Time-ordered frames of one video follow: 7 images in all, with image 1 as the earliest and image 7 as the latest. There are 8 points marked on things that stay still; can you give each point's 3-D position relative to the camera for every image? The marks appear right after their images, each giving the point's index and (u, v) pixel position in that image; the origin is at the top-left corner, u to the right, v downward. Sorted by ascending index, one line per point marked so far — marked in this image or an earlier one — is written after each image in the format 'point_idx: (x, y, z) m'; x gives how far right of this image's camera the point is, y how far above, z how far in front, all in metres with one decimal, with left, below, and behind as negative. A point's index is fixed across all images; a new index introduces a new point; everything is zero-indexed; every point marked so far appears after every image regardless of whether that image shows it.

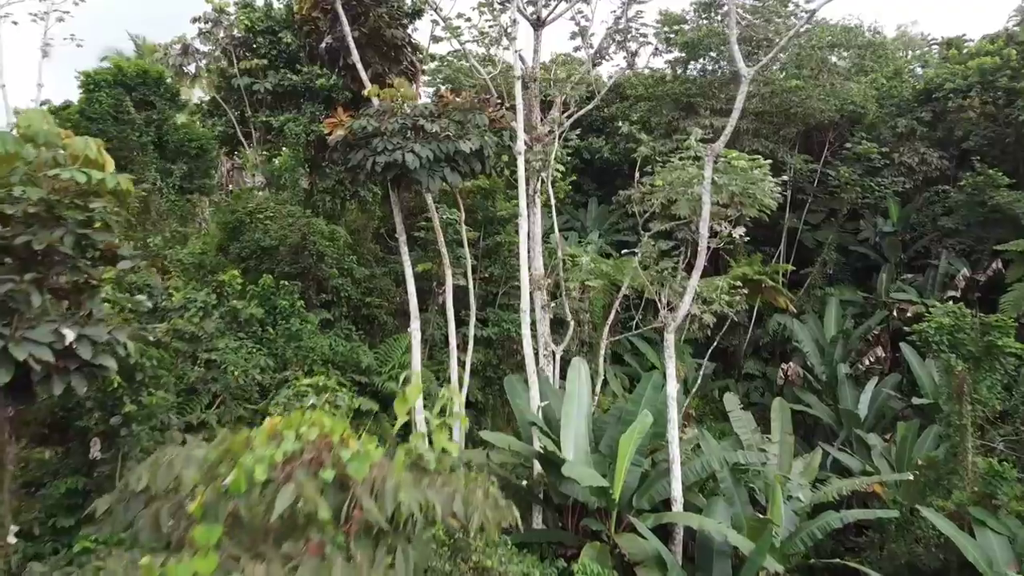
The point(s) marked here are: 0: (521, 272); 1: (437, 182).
0: (+0.1, +0.2, +4.8) m
1: (-0.6, +0.9, +4.5) m
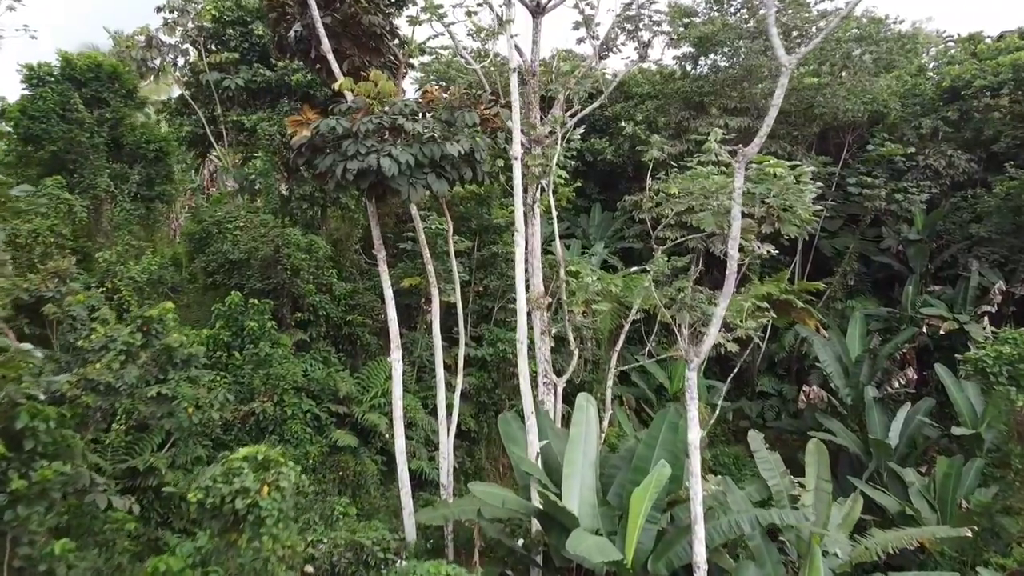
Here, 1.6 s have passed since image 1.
0: (+0.1, 0.0, +4.1) m
1: (-0.7, +0.7, +3.8) m
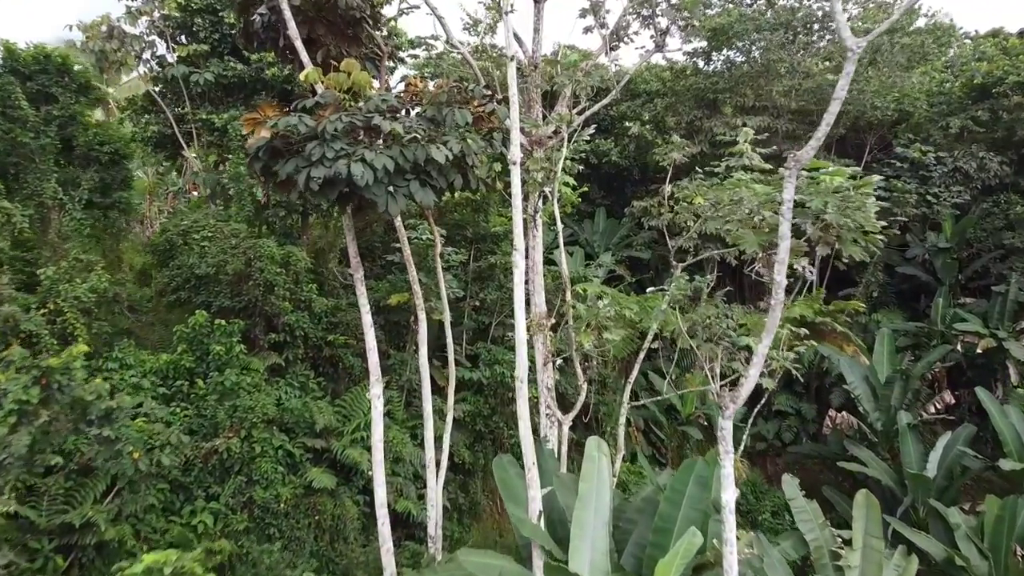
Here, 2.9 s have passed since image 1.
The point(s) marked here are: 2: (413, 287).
0: (0.0, -0.2, +3.5) m
1: (-0.7, +0.5, +3.2) m
2: (-0.8, 0.0, +4.2) m
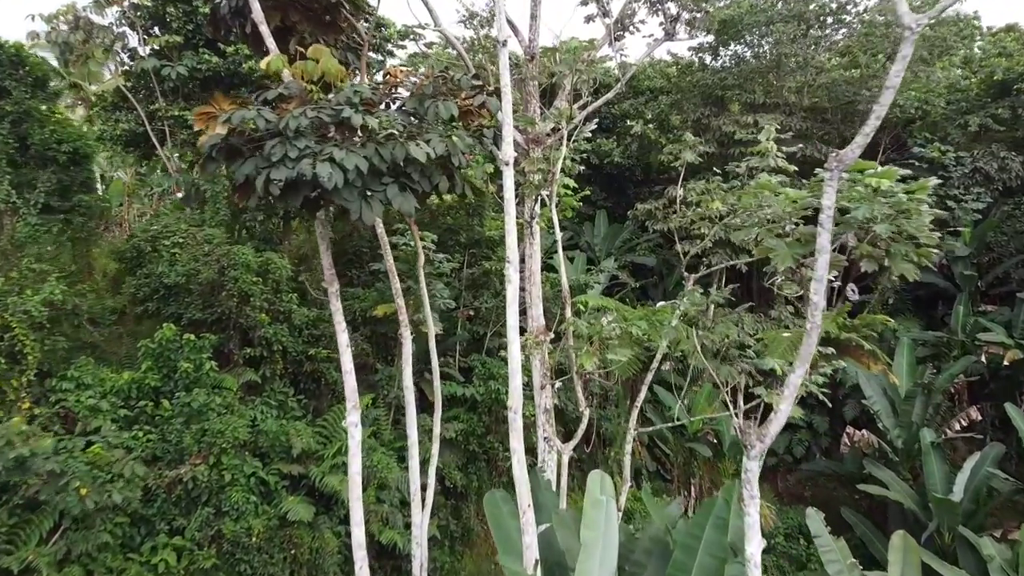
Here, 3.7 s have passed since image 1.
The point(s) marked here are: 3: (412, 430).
0: (0.0, -0.3, +3.1) m
1: (-0.7, +0.4, +2.8) m
2: (-0.8, -0.1, +3.8) m
3: (-0.7, -1.0, +3.9) m
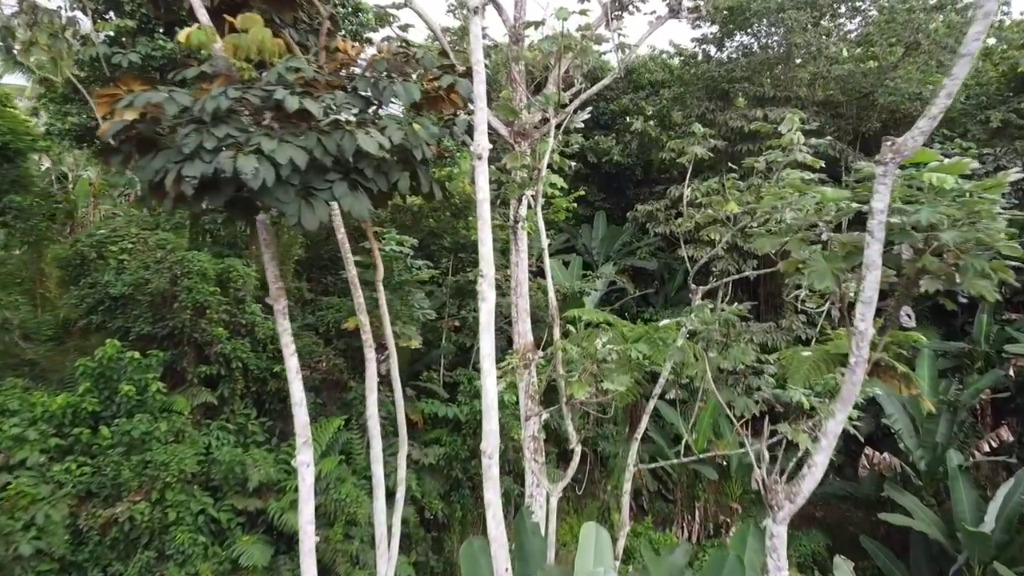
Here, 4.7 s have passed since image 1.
0: (-0.1, -0.4, +2.6) m
1: (-0.8, +0.3, +2.3) m
2: (-0.9, -0.2, +3.3) m
3: (-0.8, -1.1, +3.3) m
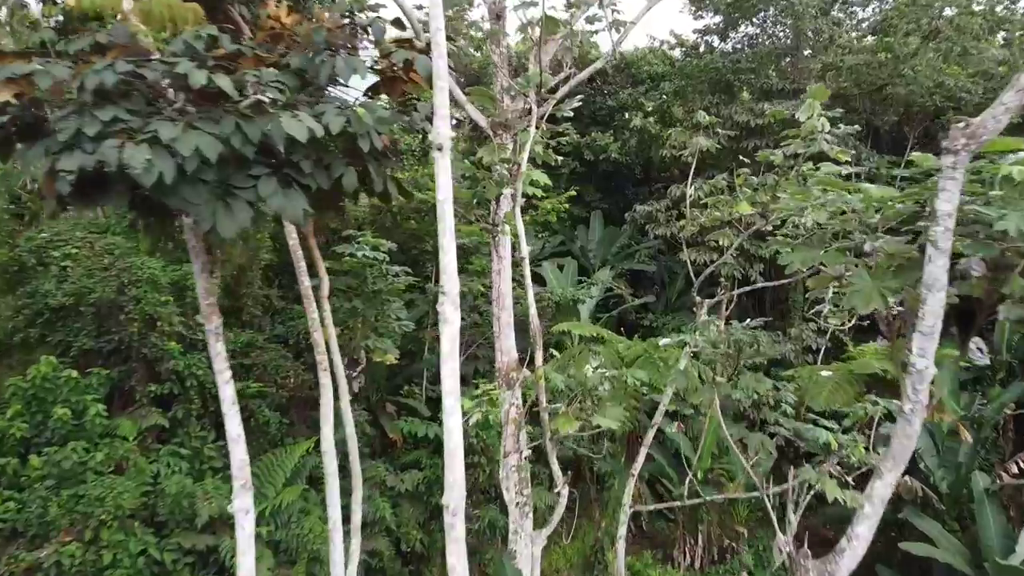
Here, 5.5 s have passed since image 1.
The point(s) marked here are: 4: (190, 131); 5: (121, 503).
0: (-0.2, -0.4, +2.1) m
1: (-0.9, +0.3, +1.9) m
2: (-1.0, -0.3, +2.8) m
3: (-1.0, -1.2, +2.9) m
4: (-1.0, +0.5, +1.7) m
5: (-2.4, -1.3, +3.4) m
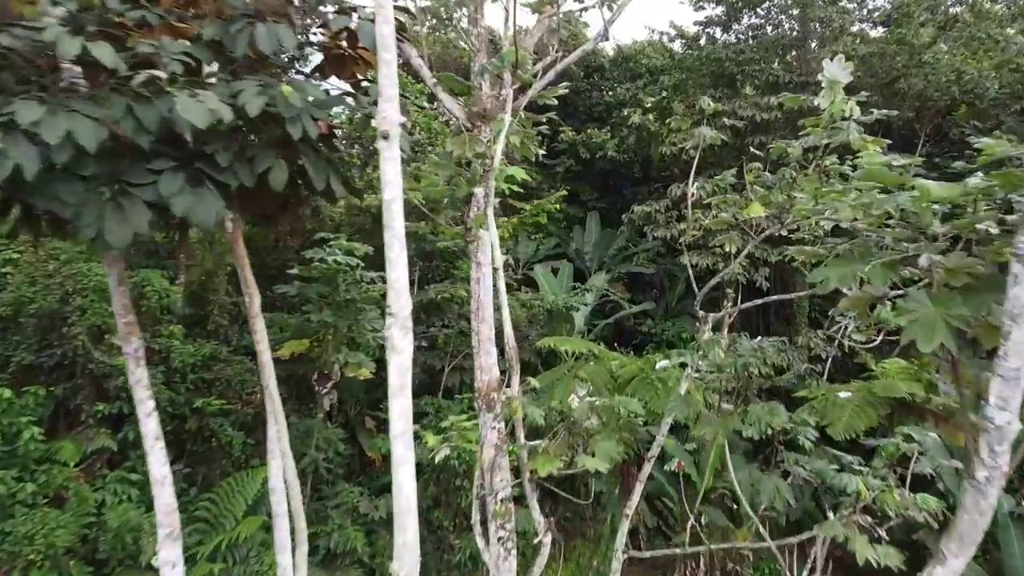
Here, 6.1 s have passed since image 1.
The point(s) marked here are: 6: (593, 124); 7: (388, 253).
0: (-0.4, -0.5, +1.8) m
1: (-1.1, +0.2, +1.5) m
2: (-1.2, -0.3, +2.5) m
3: (-1.1, -1.3, +2.5) m
4: (-1.2, +0.4, +1.4) m
5: (-2.6, -1.4, +3.0) m
6: (+1.2, +2.4, +7.9) m
7: (-0.4, +0.1, +1.6) m
